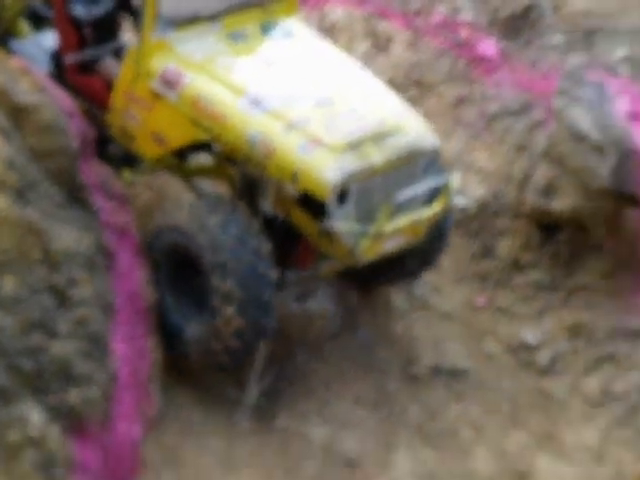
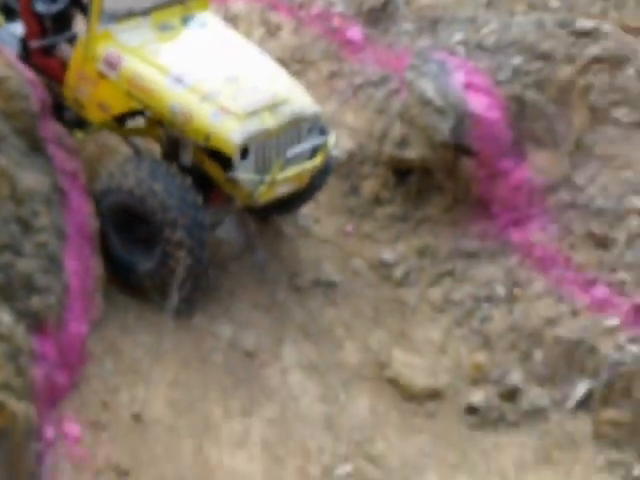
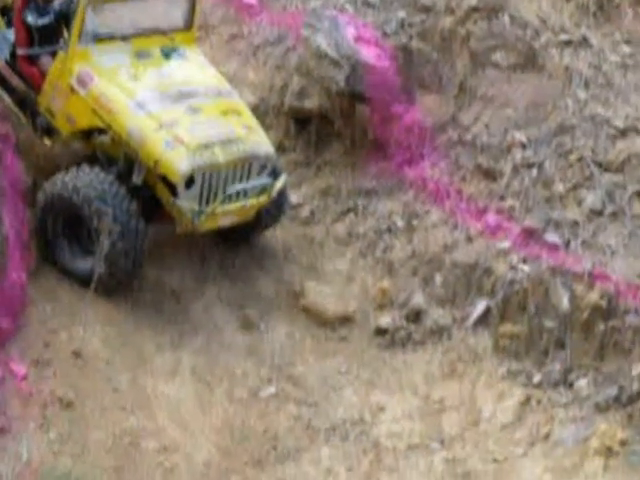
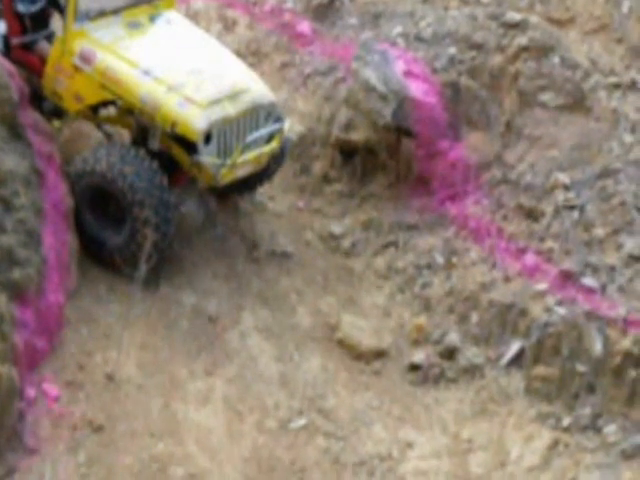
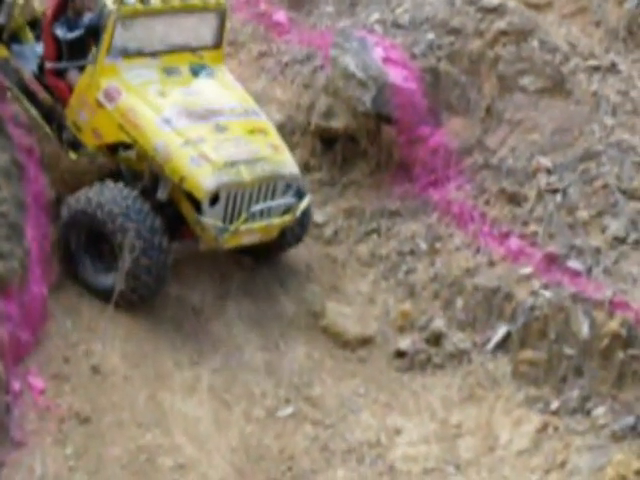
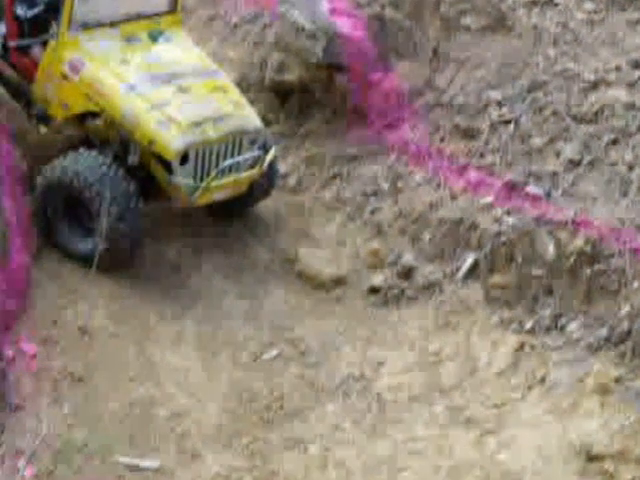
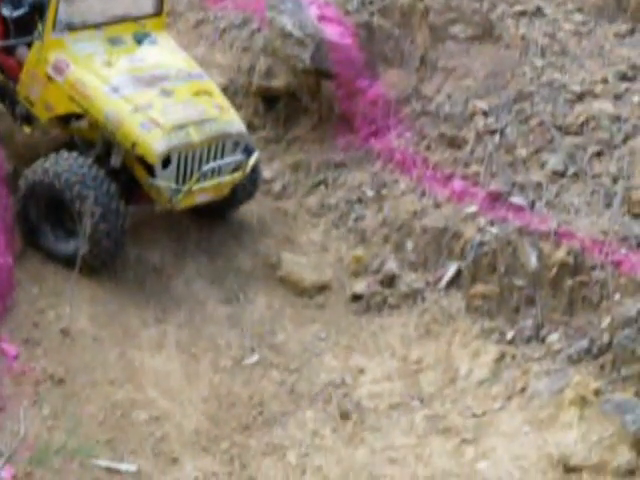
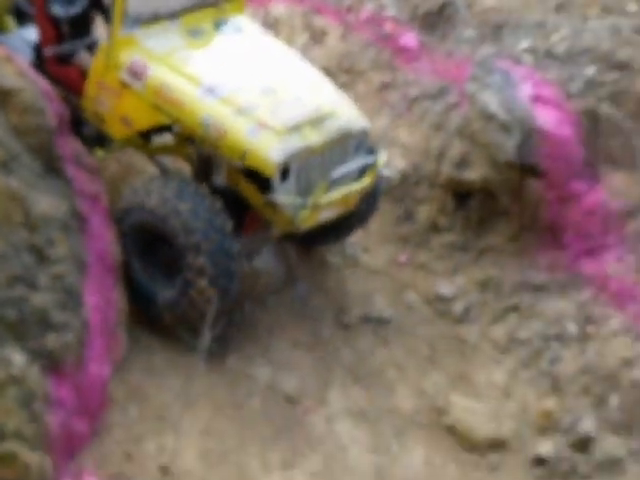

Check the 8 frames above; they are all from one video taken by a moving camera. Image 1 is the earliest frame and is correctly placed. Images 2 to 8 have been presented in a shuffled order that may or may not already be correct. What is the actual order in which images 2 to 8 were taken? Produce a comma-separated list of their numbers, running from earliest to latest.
8, 2, 4, 5, 3, 7, 6
